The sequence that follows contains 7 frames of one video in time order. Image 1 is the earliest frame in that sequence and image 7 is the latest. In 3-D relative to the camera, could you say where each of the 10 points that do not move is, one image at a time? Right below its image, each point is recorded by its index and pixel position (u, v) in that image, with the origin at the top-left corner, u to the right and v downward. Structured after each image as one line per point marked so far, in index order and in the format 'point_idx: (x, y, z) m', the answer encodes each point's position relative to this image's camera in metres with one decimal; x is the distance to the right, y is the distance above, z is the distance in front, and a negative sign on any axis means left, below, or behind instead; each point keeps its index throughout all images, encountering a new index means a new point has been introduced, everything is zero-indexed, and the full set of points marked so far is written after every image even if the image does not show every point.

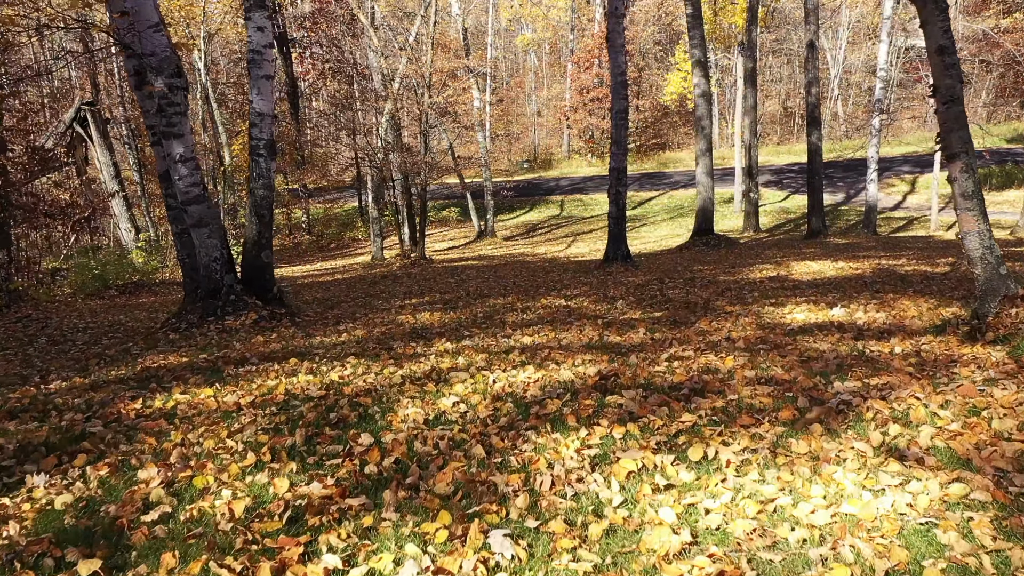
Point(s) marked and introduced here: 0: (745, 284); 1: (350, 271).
0: (+2.4, 0.0, +9.9) m
1: (-3.2, +0.3, +19.3) m
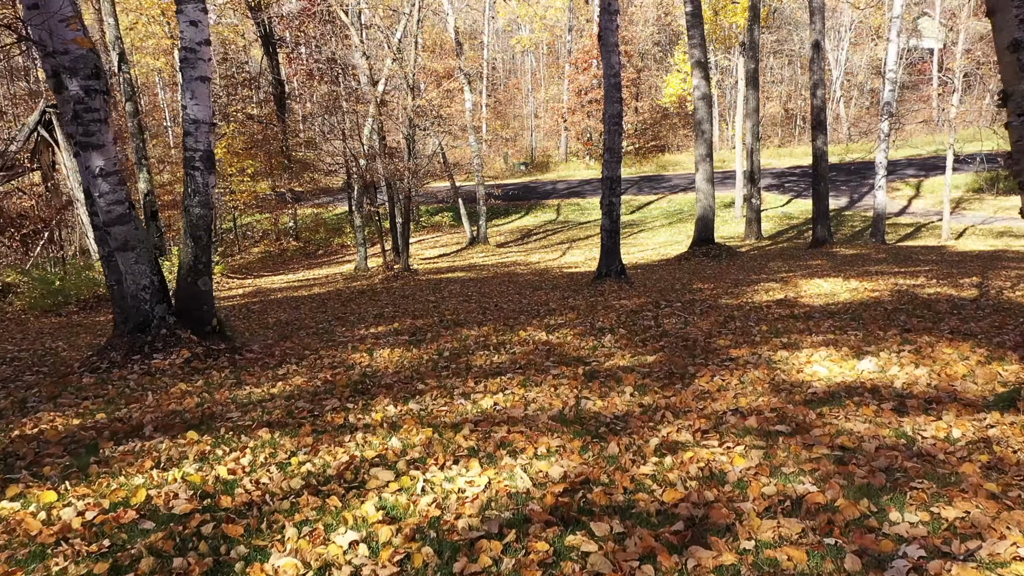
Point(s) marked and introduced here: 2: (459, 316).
0: (+2.2, -0.2, +8.9) m
1: (-3.4, +0.1, +18.3) m
2: (-0.5, -0.3, +9.5) m
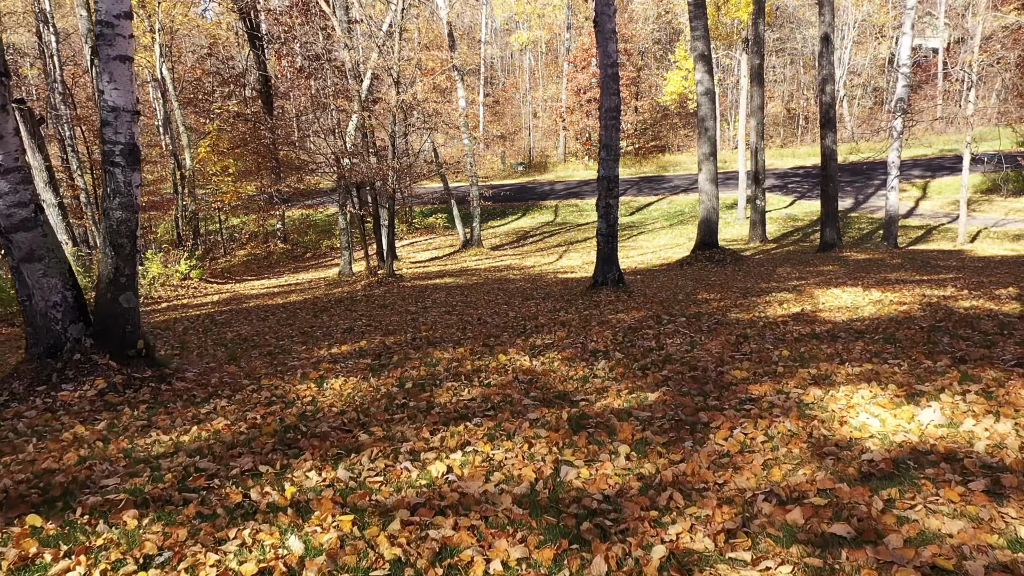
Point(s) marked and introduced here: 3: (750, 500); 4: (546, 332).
0: (+2.1, -0.3, +7.8) m
1: (-3.6, 0.0, +17.2) m
2: (-0.7, -0.4, +8.4) m
3: (+0.7, -0.6, +2.9) m
4: (+0.3, -0.4, +7.8) m
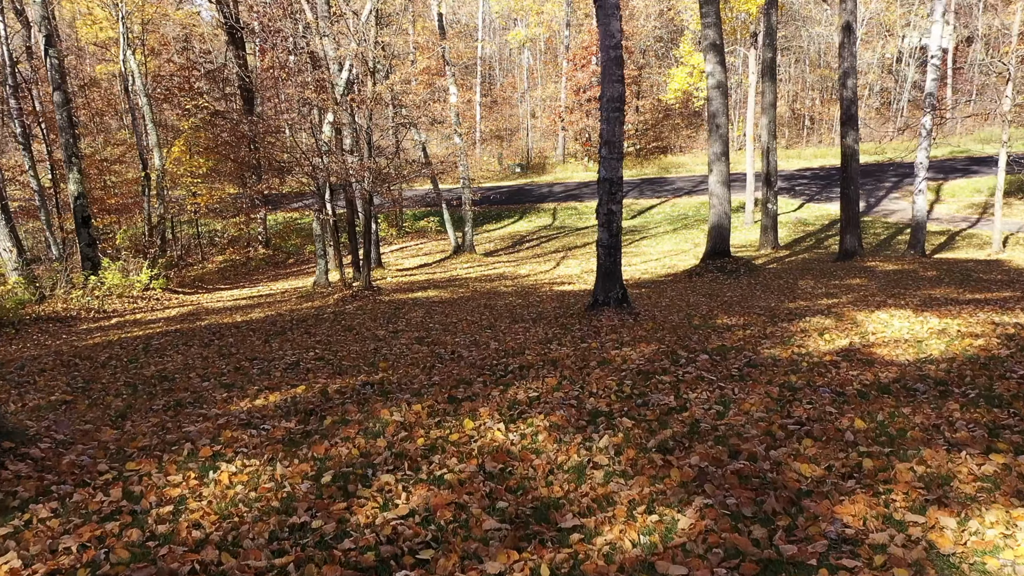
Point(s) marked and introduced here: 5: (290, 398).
0: (+1.9, -0.5, +6.1) m
1: (-3.7, -0.2, +15.5) m
2: (-0.8, -0.6, +6.7) m
3: (+0.6, -0.8, +1.2) m
4: (+0.1, -0.6, +6.1) m
5: (-1.4, -0.7, +6.0) m
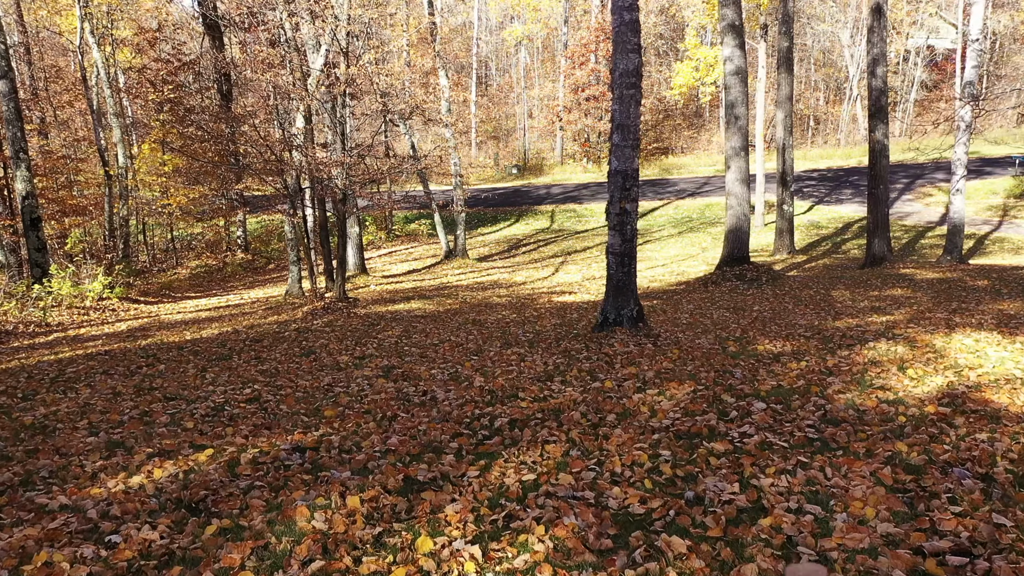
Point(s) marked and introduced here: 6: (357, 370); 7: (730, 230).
0: (+1.8, -0.7, +4.3) m
1: (-3.8, -0.4, +13.7) m
2: (-0.9, -0.7, +4.9) m
3: (+0.5, -1.0, -0.6) m
4: (+0.1, -0.7, +4.3) m
5: (-1.5, -0.8, +4.2) m
6: (-1.2, -0.6, +7.3) m
7: (+3.5, +0.9, +15.2) m
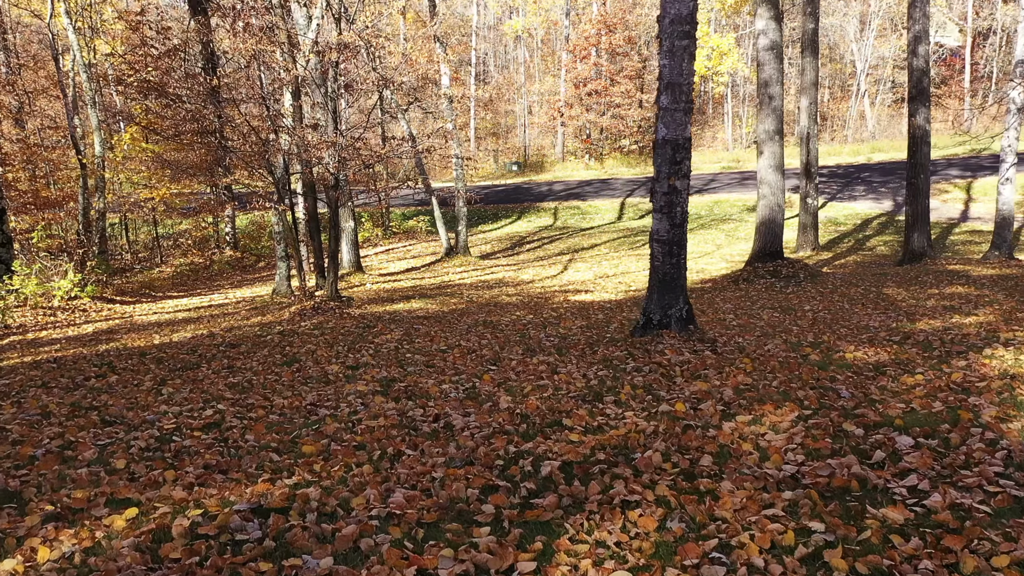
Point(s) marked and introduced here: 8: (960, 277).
0: (+2.0, -0.6, +2.9) m
1: (-3.7, -0.4, +12.3) m
2: (-0.7, -0.7, +3.5) m
3: (+0.7, -0.9, -2.0) m
4: (+0.3, -0.7, +2.9) m
5: (-1.3, -0.8, +2.8) m
6: (-1.0, -0.6, +5.9) m
7: (+3.6, +0.9, +13.8) m
8: (+6.0, +0.1, +12.8) m
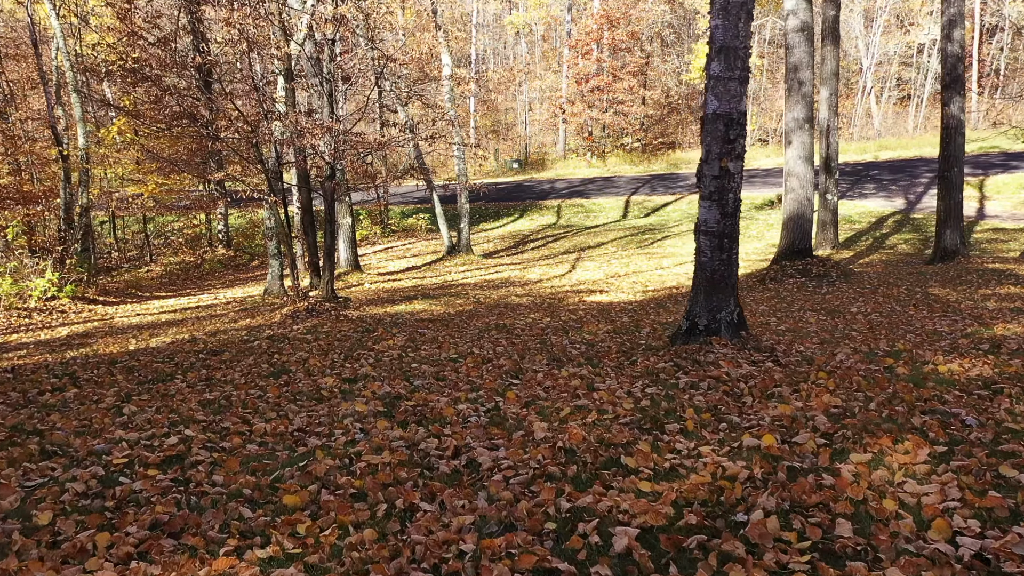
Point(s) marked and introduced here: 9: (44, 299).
0: (+2.2, -0.6, +1.9) m
1: (-3.5, -0.4, +11.3) m
2: (-0.5, -0.7, +2.5) m
3: (+0.9, -0.9, -3.0) m
4: (+0.4, -0.7, +1.9) m
5: (-1.1, -0.8, +1.8) m
6: (-0.9, -0.6, +4.9) m
7: (+3.8, +0.9, +12.8) m
8: (+6.1, +0.1, +11.8) m
9: (-6.9, -0.2, +14.1) m
